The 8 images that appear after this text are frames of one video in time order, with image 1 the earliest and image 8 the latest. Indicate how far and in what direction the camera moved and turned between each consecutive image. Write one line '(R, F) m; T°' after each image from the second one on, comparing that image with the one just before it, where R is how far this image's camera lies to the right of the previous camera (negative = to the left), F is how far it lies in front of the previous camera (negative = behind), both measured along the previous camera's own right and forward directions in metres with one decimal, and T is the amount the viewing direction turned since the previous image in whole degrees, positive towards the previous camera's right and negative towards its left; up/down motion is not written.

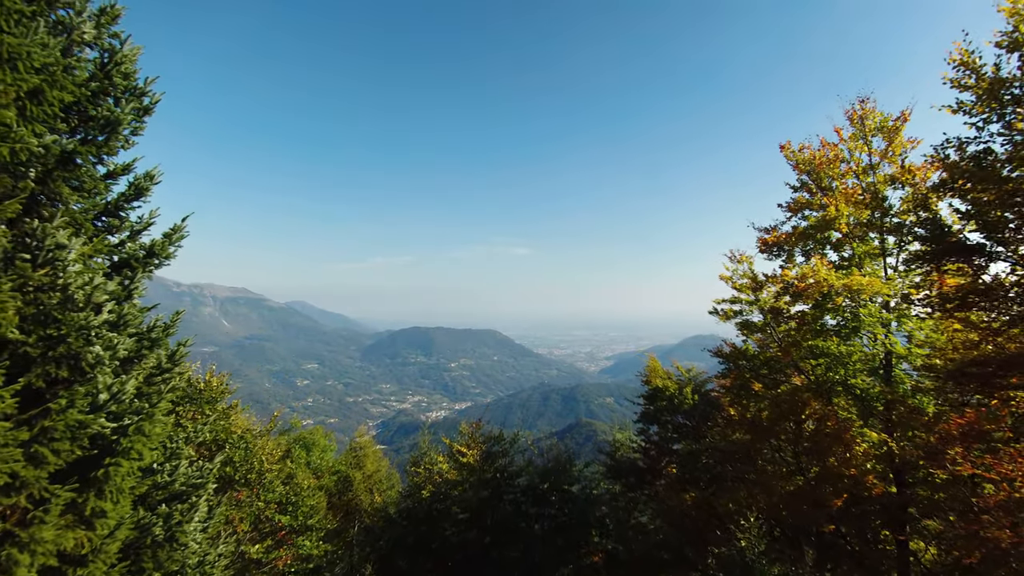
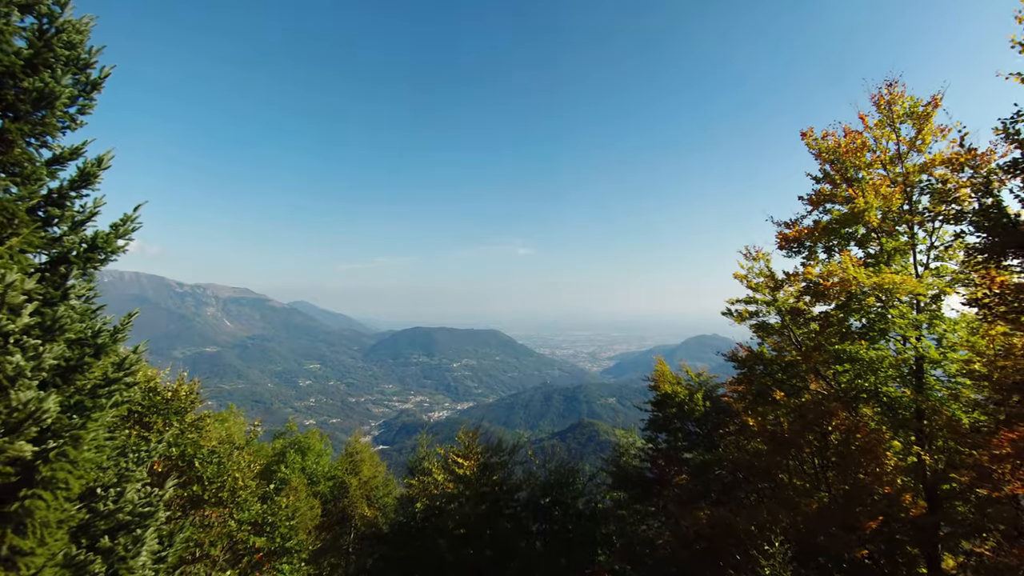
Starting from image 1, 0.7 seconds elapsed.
(+0.1, +0.8) m; 0°
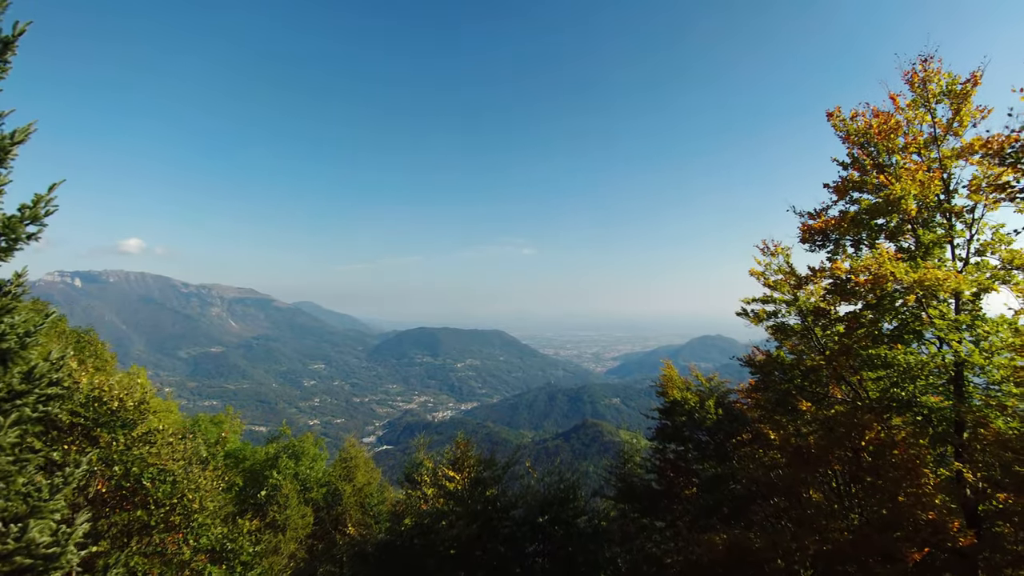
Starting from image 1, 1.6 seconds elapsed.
(+0.2, +1.0) m; -1°
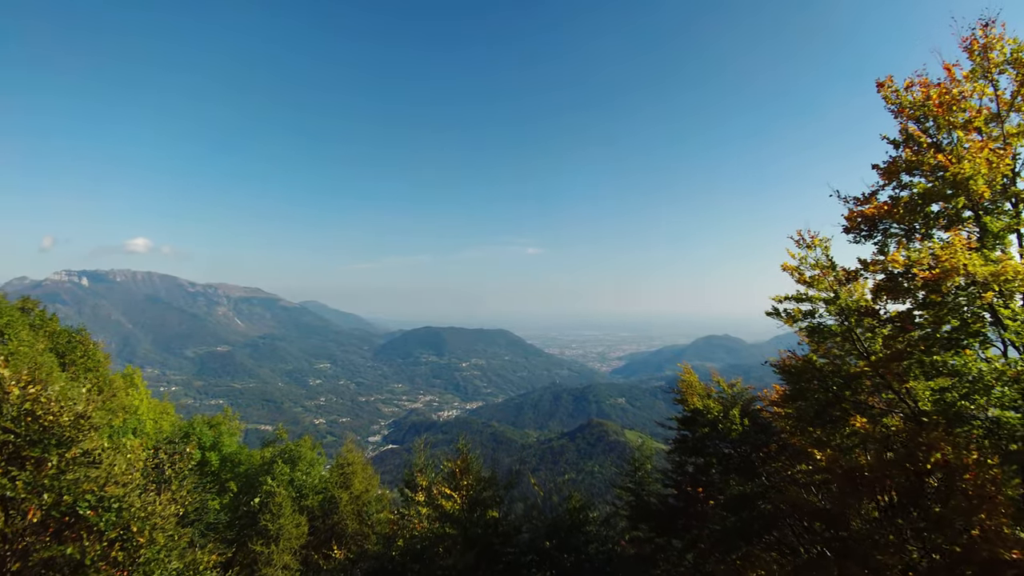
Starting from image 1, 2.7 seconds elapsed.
(0.0, +1.2) m; -1°
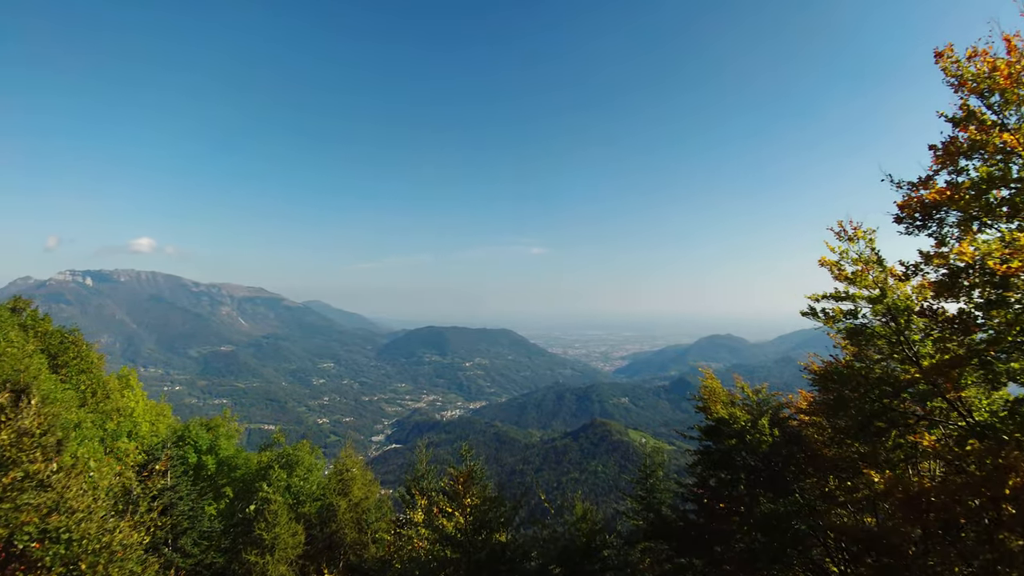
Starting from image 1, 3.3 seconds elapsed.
(-0.1, +1.0) m; 0°
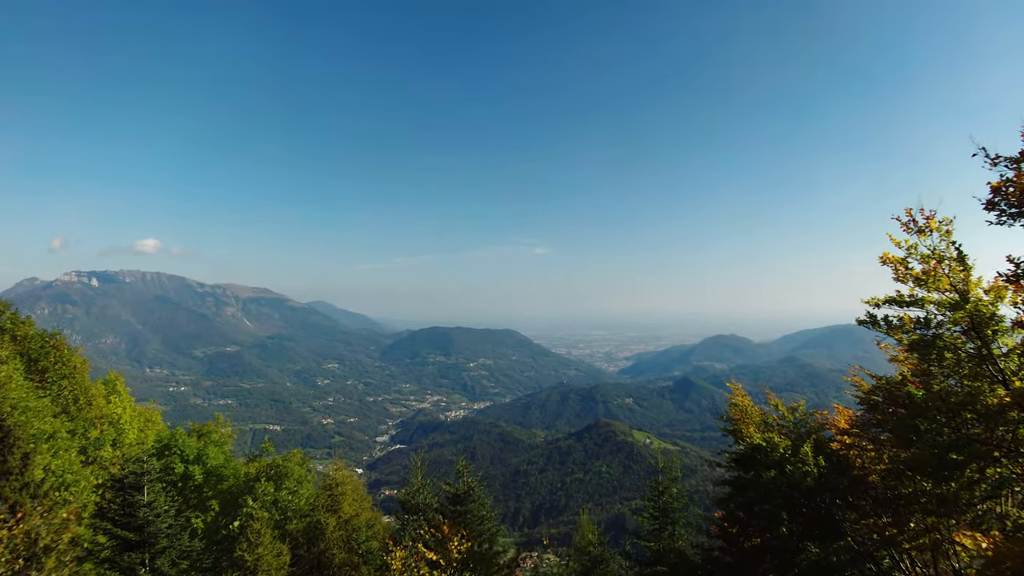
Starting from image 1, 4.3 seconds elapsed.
(+0.2, +1.5) m; -1°
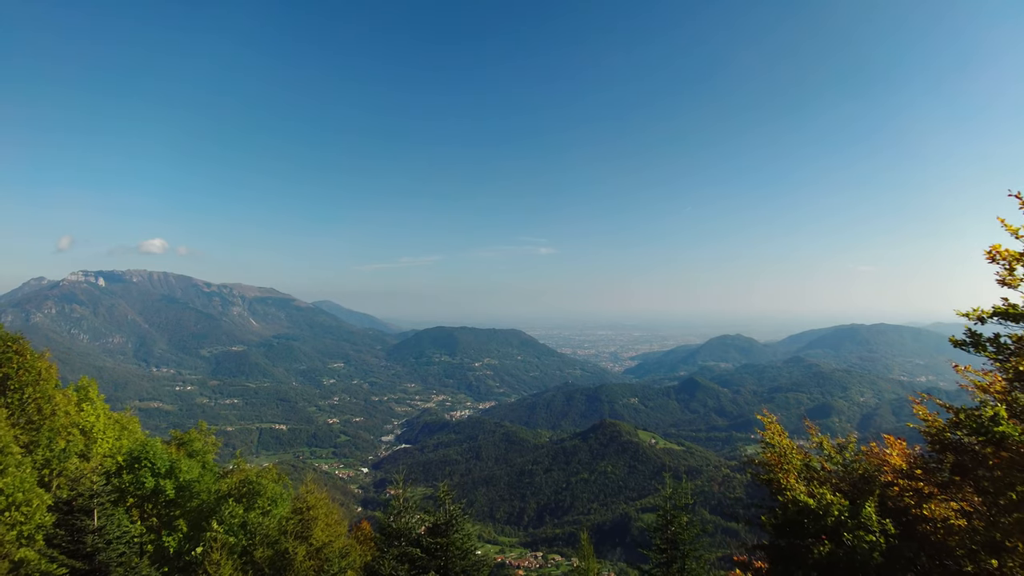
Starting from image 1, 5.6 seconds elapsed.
(+0.7, +2.1) m; -1°
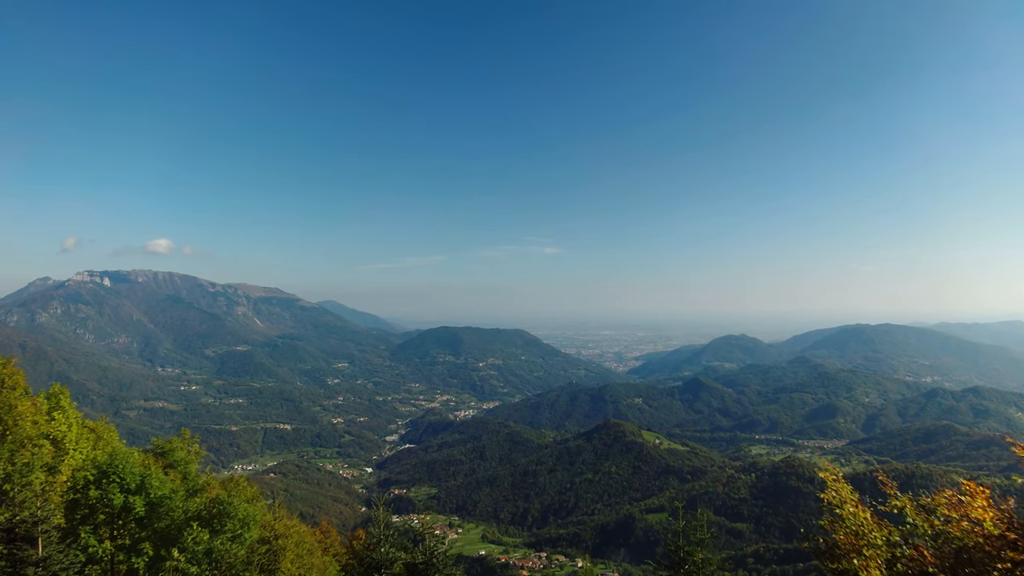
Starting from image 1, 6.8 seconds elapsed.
(+0.5, +2.0) m; -1°
